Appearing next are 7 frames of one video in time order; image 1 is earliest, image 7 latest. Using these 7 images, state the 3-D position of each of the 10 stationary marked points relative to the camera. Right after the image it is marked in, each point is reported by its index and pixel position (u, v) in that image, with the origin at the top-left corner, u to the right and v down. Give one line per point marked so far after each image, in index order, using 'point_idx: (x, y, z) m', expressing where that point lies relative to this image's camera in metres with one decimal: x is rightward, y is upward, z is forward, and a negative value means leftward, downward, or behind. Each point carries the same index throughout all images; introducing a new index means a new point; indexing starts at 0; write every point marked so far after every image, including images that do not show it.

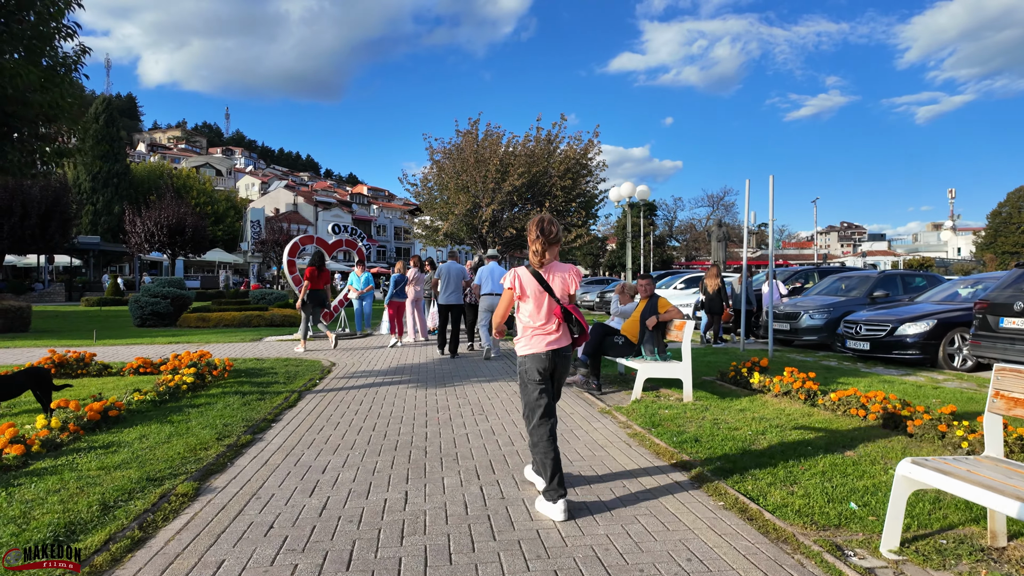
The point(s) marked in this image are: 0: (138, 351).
0: (-7.0, -1.2, +11.4) m
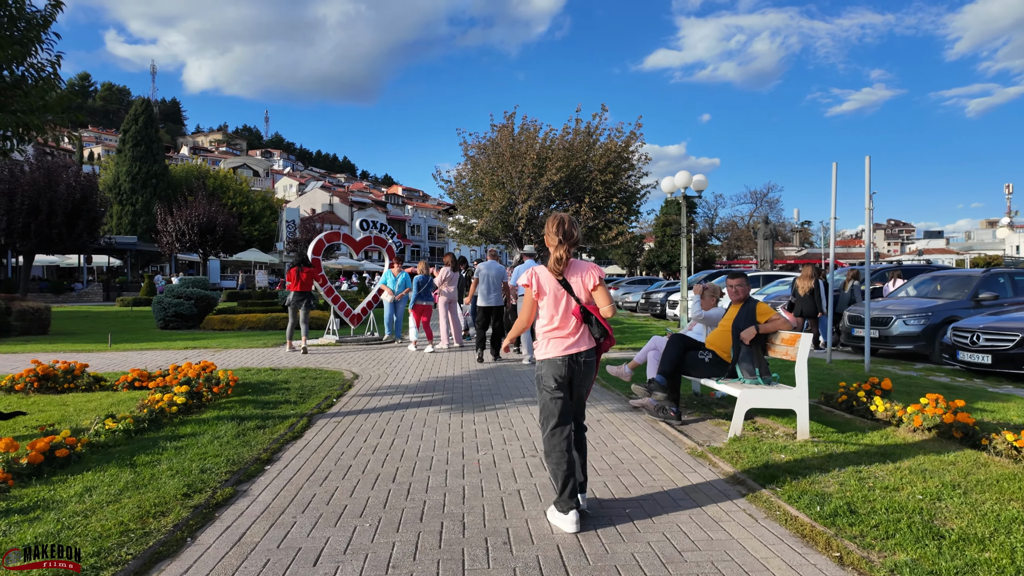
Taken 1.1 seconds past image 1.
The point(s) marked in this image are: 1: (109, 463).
0: (-6.2, -1.3, +10.3) m
1: (-2.8, -1.2, +4.2) m
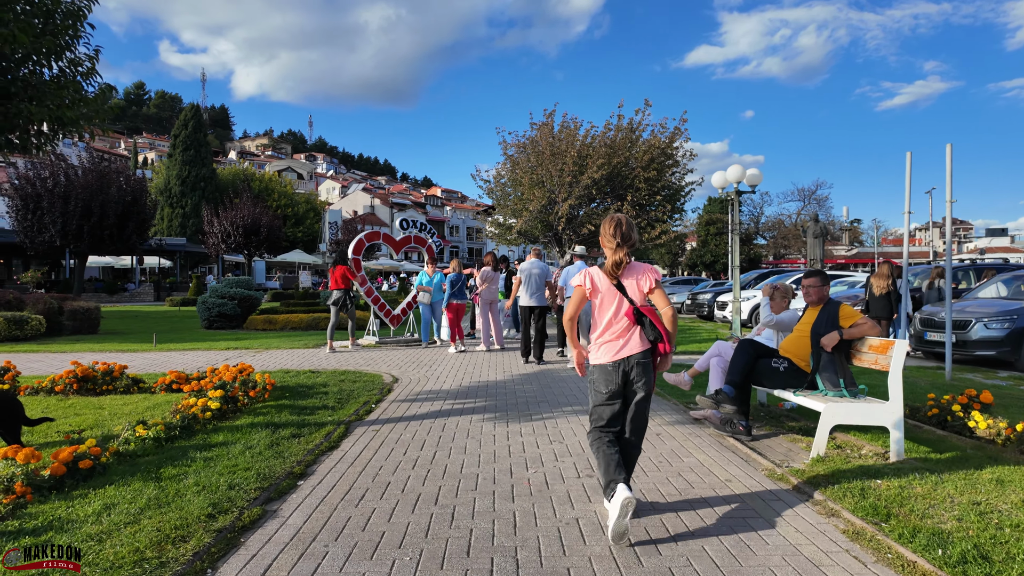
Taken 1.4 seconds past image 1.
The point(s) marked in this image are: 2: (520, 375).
0: (-5.5, -1.3, +10.3) m
1: (-2.5, -1.2, +3.9) m
2: (+0.1, -1.3, +8.7) m
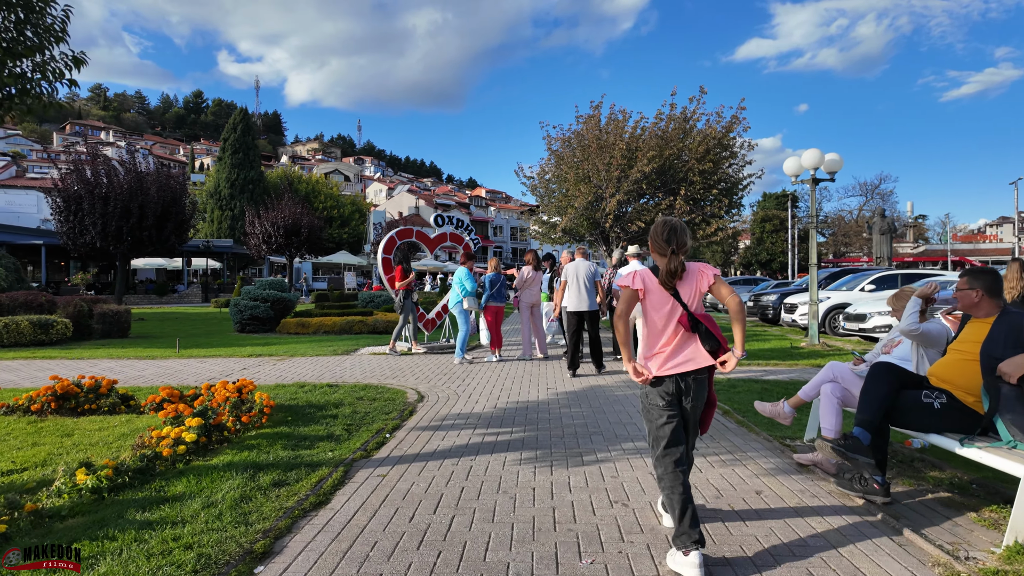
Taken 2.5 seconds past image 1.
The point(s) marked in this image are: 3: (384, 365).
0: (-4.8, -1.3, +9.4) m
1: (-2.3, -1.3, +2.8) m
2: (+0.7, -1.3, +7.4) m
3: (-2.2, -1.3, +10.2) m
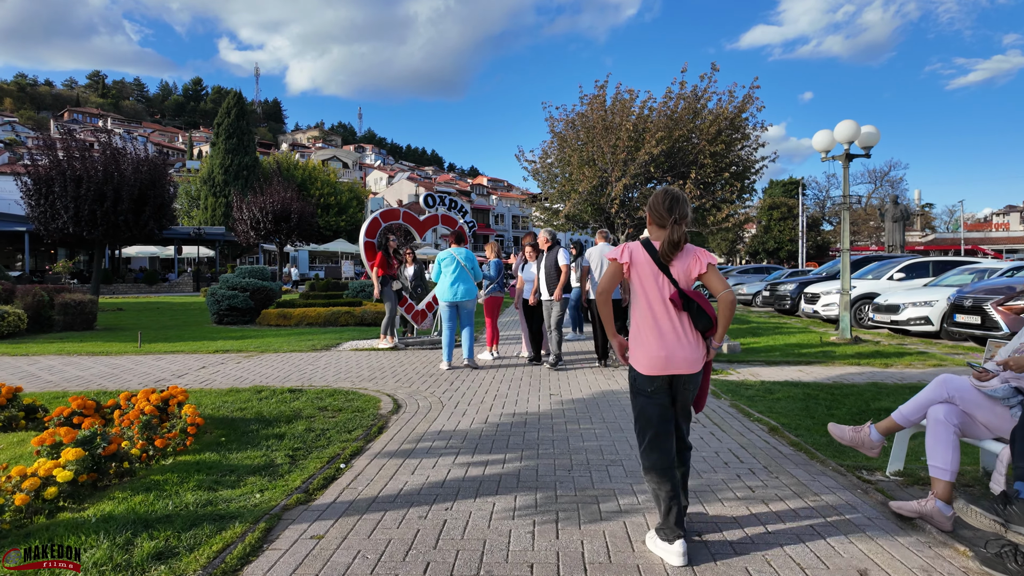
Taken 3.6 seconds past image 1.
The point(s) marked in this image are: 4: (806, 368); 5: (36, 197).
0: (-4.8, -1.1, +8.1) m
1: (-2.3, -1.2, +1.6) m
2: (+0.6, -1.1, +6.1) m
3: (-2.2, -1.1, +8.9) m
4: (+4.4, -1.2, +9.0) m
5: (-15.1, +2.9, +19.0) m
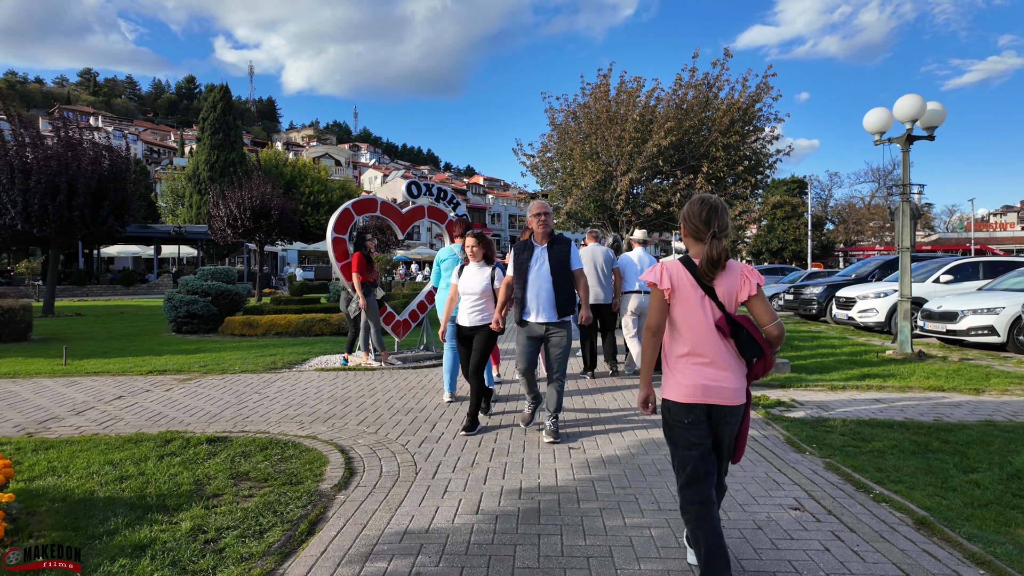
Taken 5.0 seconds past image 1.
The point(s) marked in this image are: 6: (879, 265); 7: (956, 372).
0: (-4.8, -1.2, +6.3) m
1: (-2.3, -1.3, -0.3) m
2: (+0.7, -1.2, +4.3) m
3: (-2.2, -1.2, +7.1) m
4: (+4.4, -1.3, +7.2) m
5: (-15.2, +2.8, +17.1) m
6: (+10.7, +0.7, +17.4) m
7: (+6.4, -1.2, +8.6) m
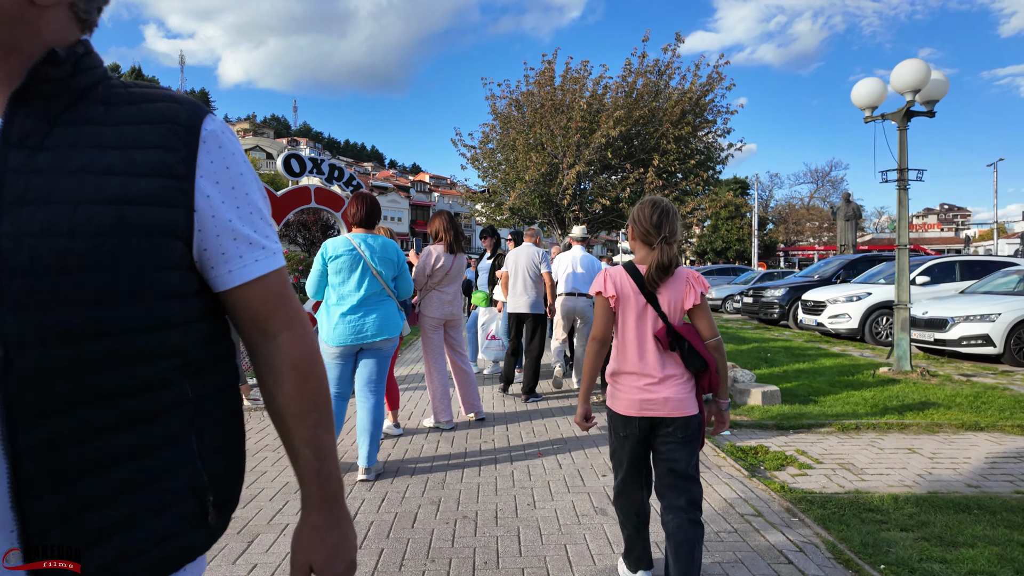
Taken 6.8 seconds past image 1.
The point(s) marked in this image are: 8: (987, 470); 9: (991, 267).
0: (-5.5, -1.3, +3.7) m
1: (-2.4, -1.4, -2.6) m
2: (+0.1, -1.3, +2.2) m
3: (-3.0, -1.3, +4.7) m
4: (+3.6, -1.4, +5.4) m
5: (-16.8, +2.6, +13.6) m
6: (+8.9, +0.6, +16.1) m
7: (+5.4, -1.3, +7.0) m
8: (+3.6, -1.4, +4.5) m
9: (+10.3, +0.4, +12.8) m
